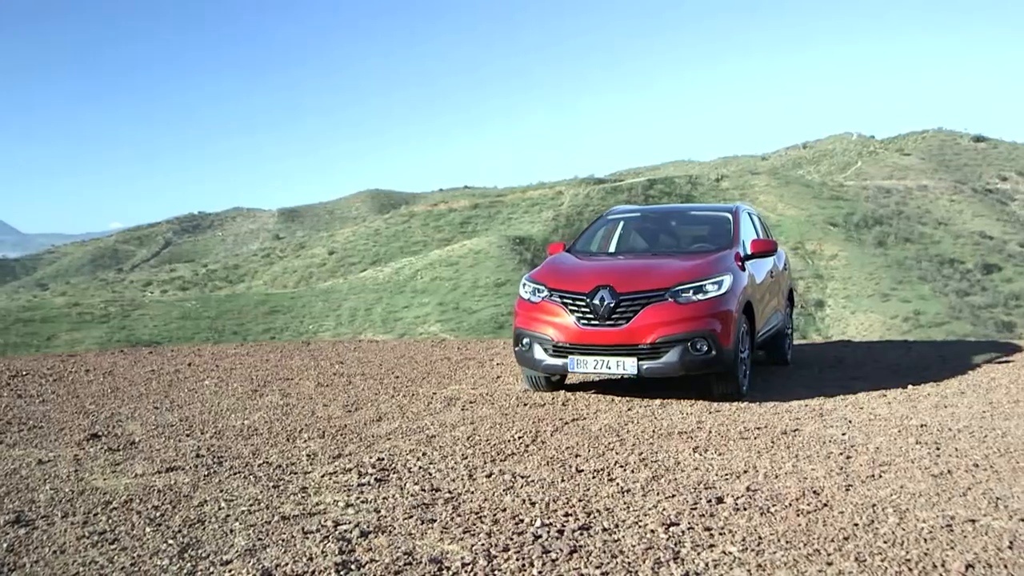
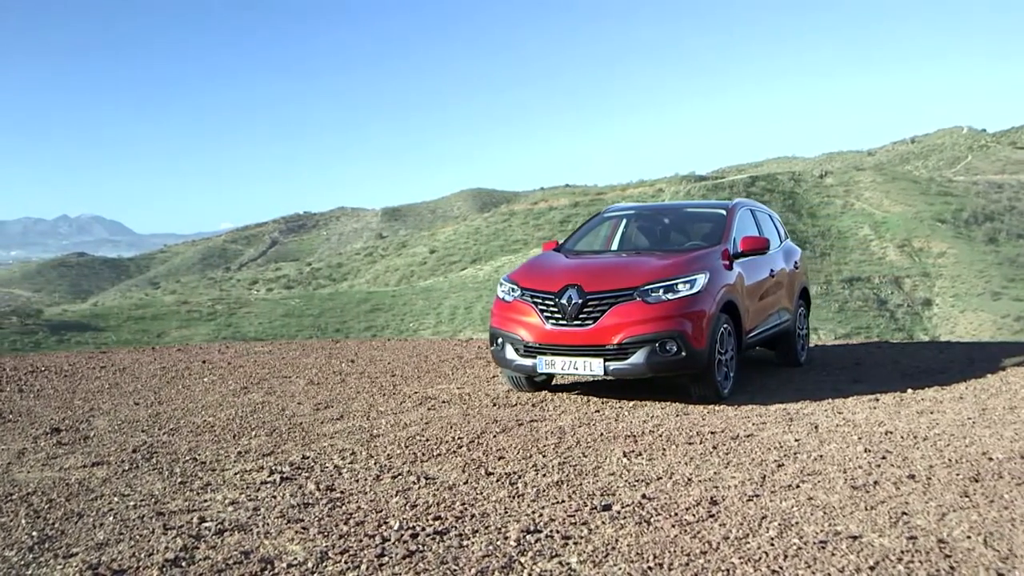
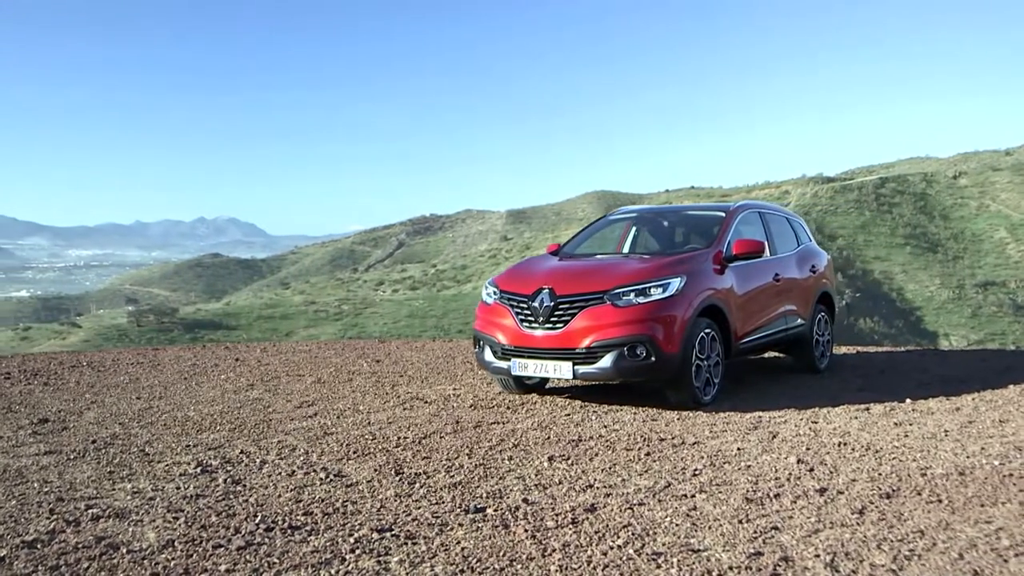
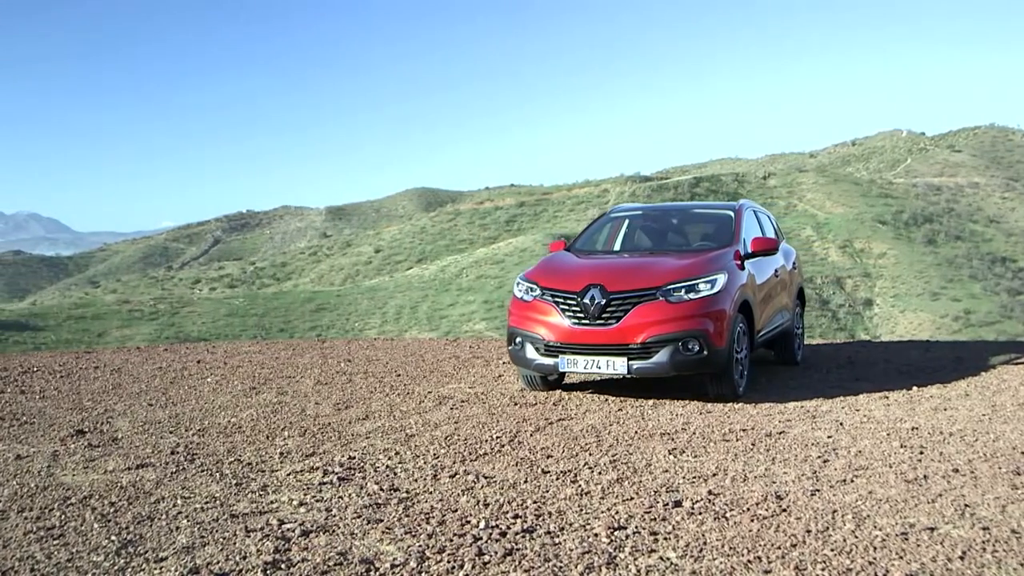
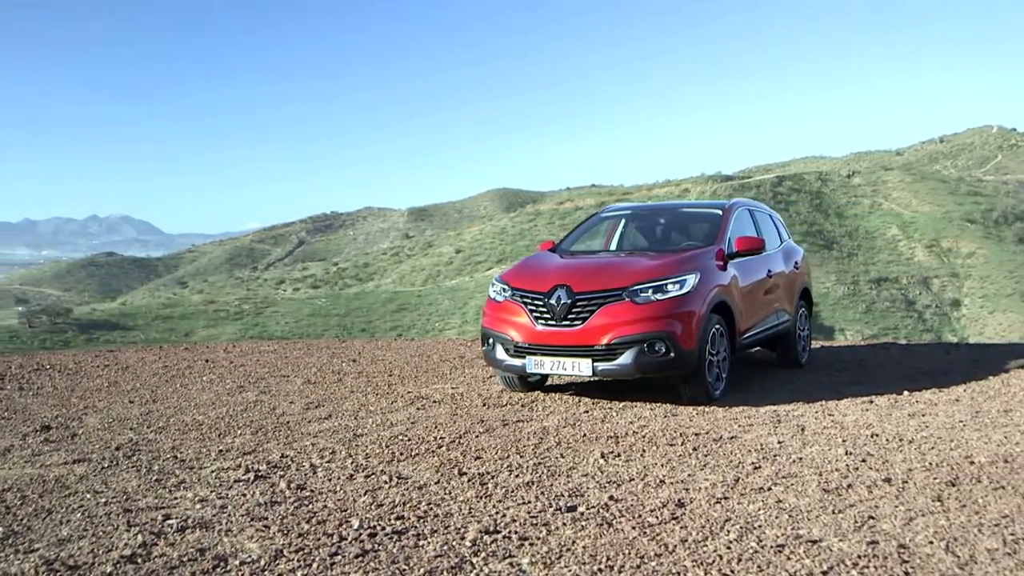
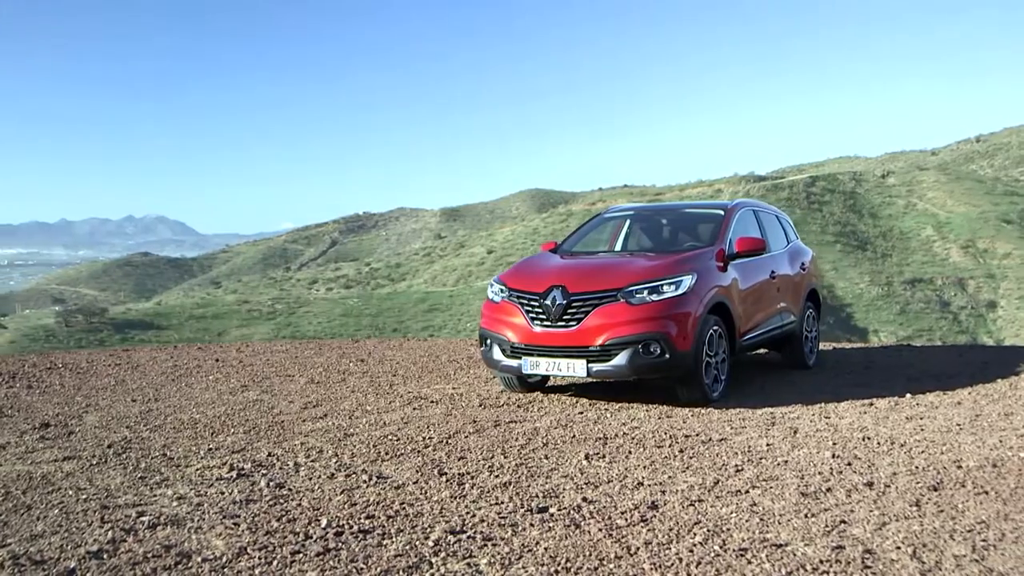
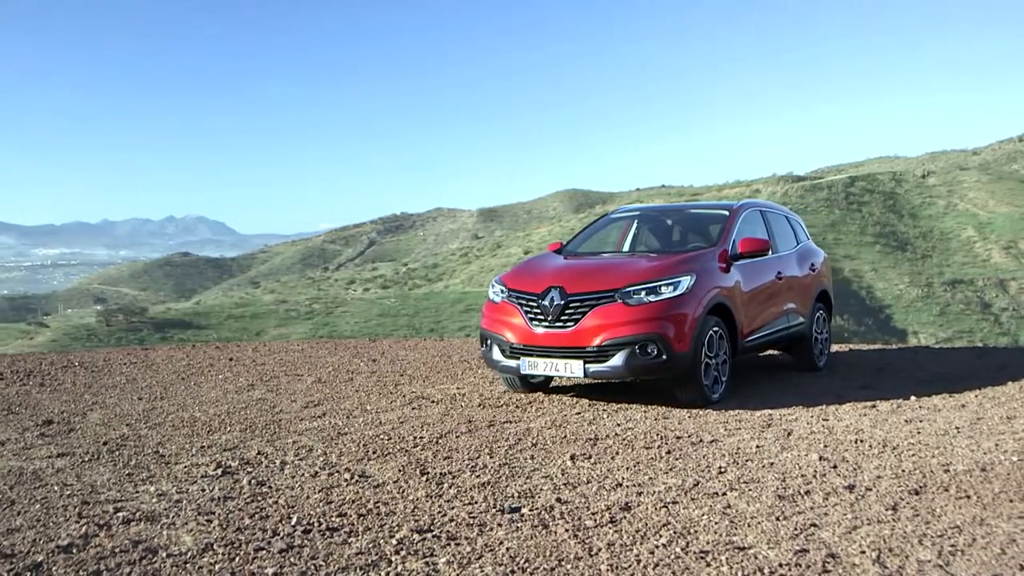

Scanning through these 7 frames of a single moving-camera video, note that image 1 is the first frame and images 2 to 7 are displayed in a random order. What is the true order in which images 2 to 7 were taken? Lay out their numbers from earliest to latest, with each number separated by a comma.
4, 2, 5, 6, 7, 3
